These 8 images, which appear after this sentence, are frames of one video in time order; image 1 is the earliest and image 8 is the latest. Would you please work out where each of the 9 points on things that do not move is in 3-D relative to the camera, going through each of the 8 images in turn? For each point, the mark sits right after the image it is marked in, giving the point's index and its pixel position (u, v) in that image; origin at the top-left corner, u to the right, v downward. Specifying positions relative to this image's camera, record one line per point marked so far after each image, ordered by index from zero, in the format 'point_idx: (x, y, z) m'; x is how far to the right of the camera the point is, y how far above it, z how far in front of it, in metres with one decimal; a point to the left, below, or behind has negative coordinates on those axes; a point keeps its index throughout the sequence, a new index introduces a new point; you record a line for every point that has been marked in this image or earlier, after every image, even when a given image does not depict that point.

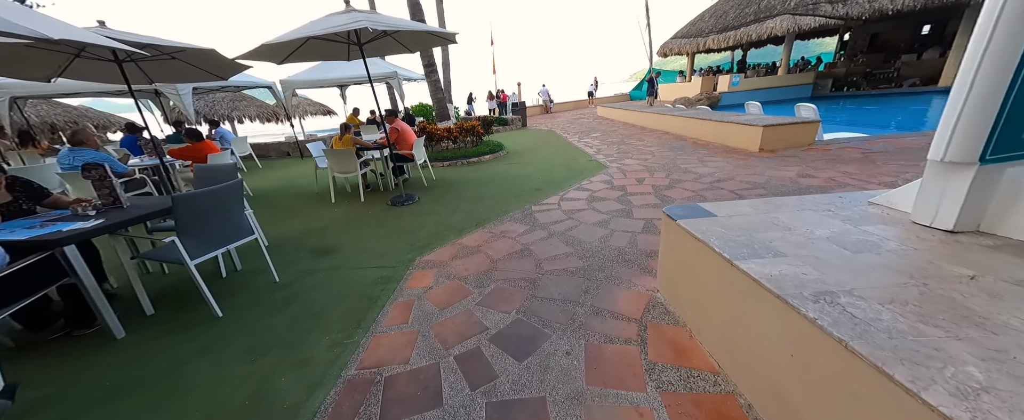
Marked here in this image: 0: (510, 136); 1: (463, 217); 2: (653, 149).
0: (-0.1, +2.5, +11.5) m
1: (-0.6, -0.1, +3.9) m
2: (+2.8, +1.2, +6.8) m
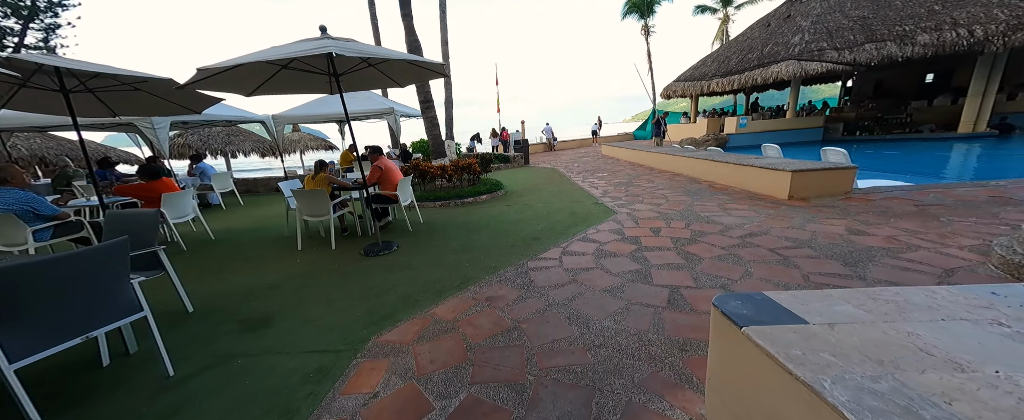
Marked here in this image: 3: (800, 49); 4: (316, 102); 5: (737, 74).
0: (0.0, +1.2, +11.0) m
1: (-0.6, -0.6, +3.3) m
2: (+2.8, +0.3, +6.2) m
3: (+11.4, +6.3, +13.4) m
4: (-4.8, +2.6, +8.4) m
5: (+10.0, +6.1, +15.2) m
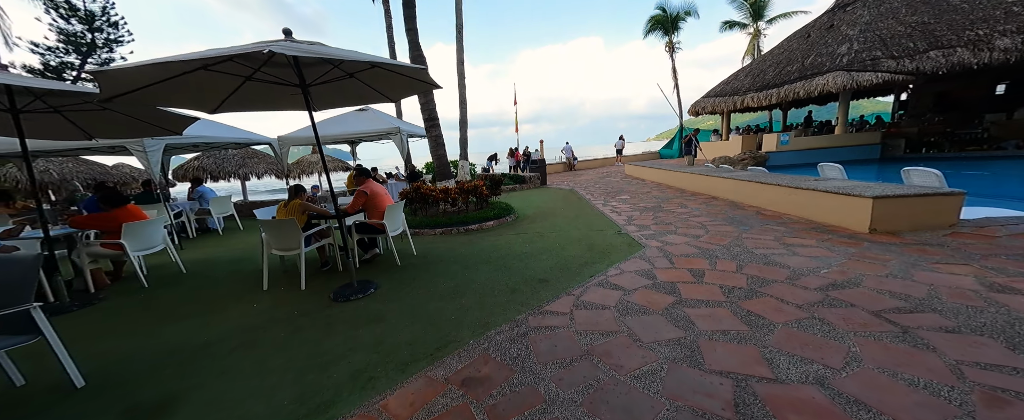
0: (+0.5, +0.4, +10.3) m
1: (-0.7, -0.9, +2.5) m
2: (+2.9, -0.2, +5.2) m
3: (+12.1, +5.4, +12.2) m
4: (-4.5, +2.1, +8.1) m
5: (+10.8, +5.1, +14.1) m
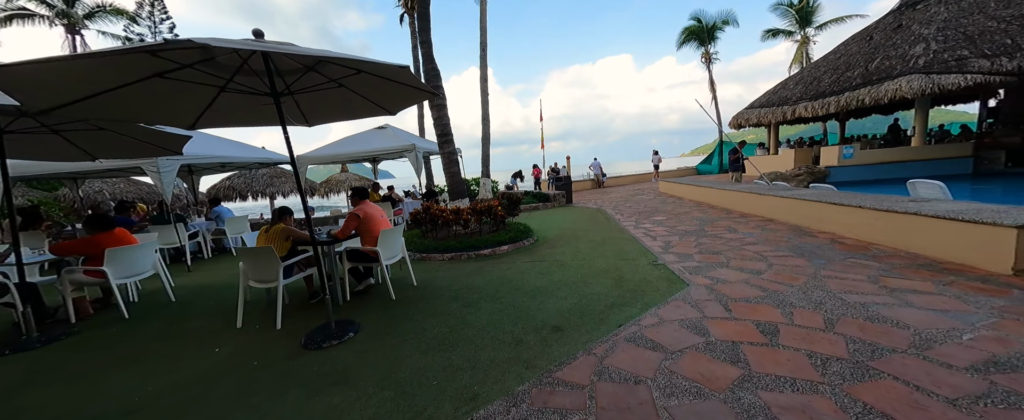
0: (+1.2, -0.2, +9.6) m
1: (-0.7, -1.1, +1.9) m
2: (+3.1, -0.5, +4.3) m
3: (+13.0, +4.7, +10.7) m
4: (-4.0, +1.6, +7.9) m
5: (+11.9, +4.3, +12.6) m
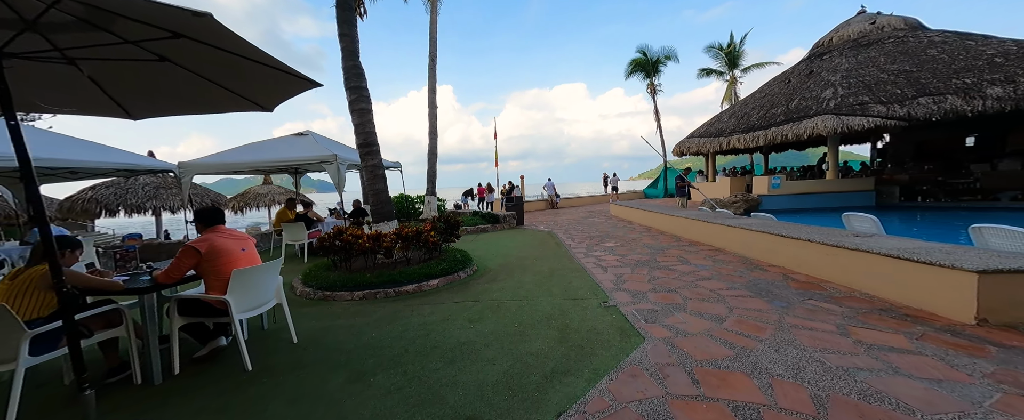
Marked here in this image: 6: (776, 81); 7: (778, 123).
0: (-0.3, -0.8, +8.9) m
1: (-1.2, -1.3, +0.9) m
2: (+2.3, -0.9, +3.9) m
3: (+11.3, +3.7, +11.8) m
4: (-5.2, +1.2, +6.6) m
5: (+9.9, +3.2, +13.6) m
6: (+12.5, +6.1, +16.1) m
7: (+10.3, +3.4, +13.1) m
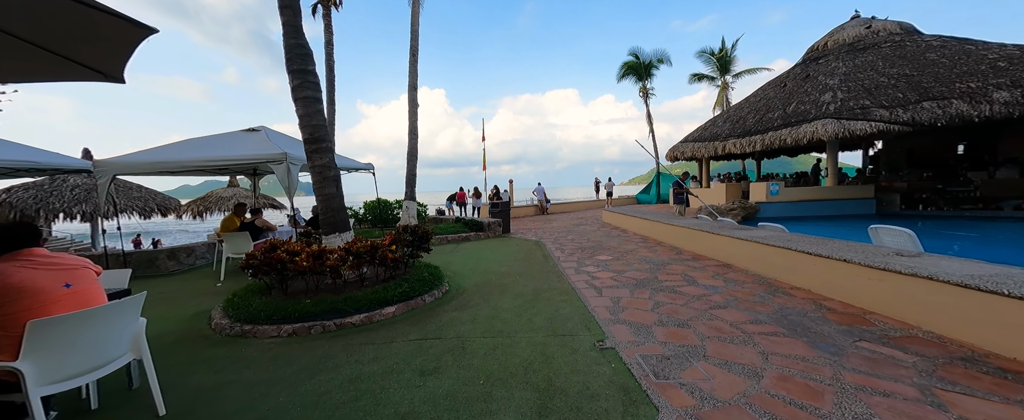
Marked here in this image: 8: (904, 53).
0: (-0.7, -1.0, +8.0) m
1: (-1.3, -1.3, +0.1) m
2: (+2.1, -1.0, +3.1) m
3: (+10.8, +3.4, +11.4) m
4: (-5.5, +1.1, +5.7) m
5: (+9.4, +2.9, +13.1) m
6: (+11.9, +5.7, +15.7) m
7: (+9.8, +3.1, +12.6) m
8: (+14.4, +5.8, +12.5) m
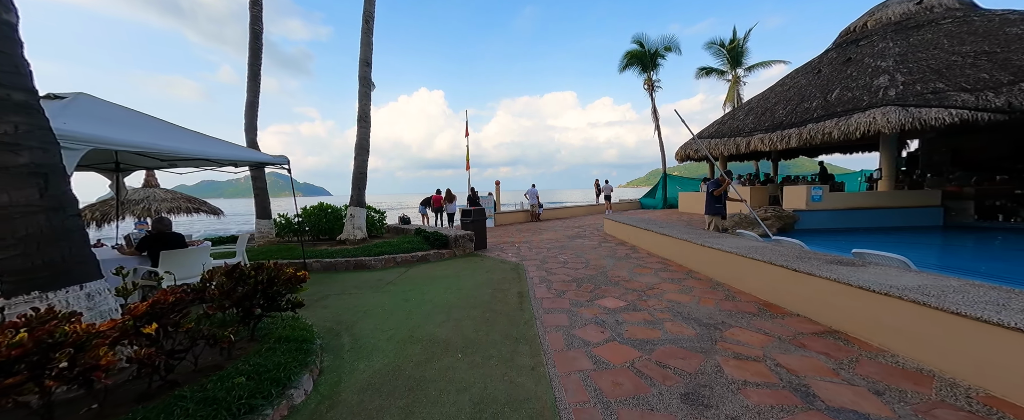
0: (-1.3, -1.2, +5.6) m
1: (-1.8, -1.5, -2.3) m
2: (+1.5, -1.2, +0.7) m
3: (+10.3, +3.1, +9.1) m
4: (-6.0, +0.9, +3.2) m
5: (+8.8, +2.6, +10.7) m
6: (+11.4, +5.4, +13.4) m
7: (+9.2, +2.8, +10.3) m
8: (+13.8, +5.5, +10.3) m
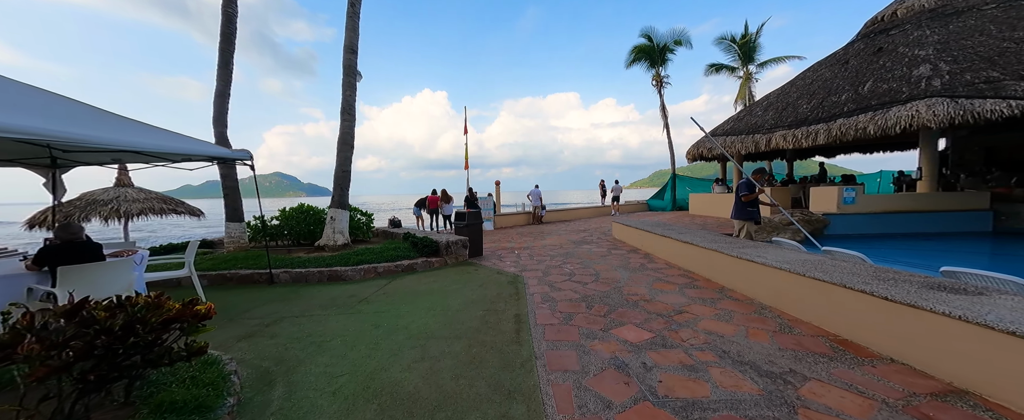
0: (-1.3, -1.2, +4.8) m
1: (-1.9, -1.5, -3.2) m
2: (+1.5, -1.3, -0.2) m
3: (+10.3, +3.0, +8.1) m
4: (-6.1, +0.9, +2.4) m
5: (+8.9, +2.5, +9.8) m
6: (+11.4, +5.3, +12.5) m
7: (+9.2, +2.7, +9.4) m
8: (+13.9, +5.3, +9.3) m
